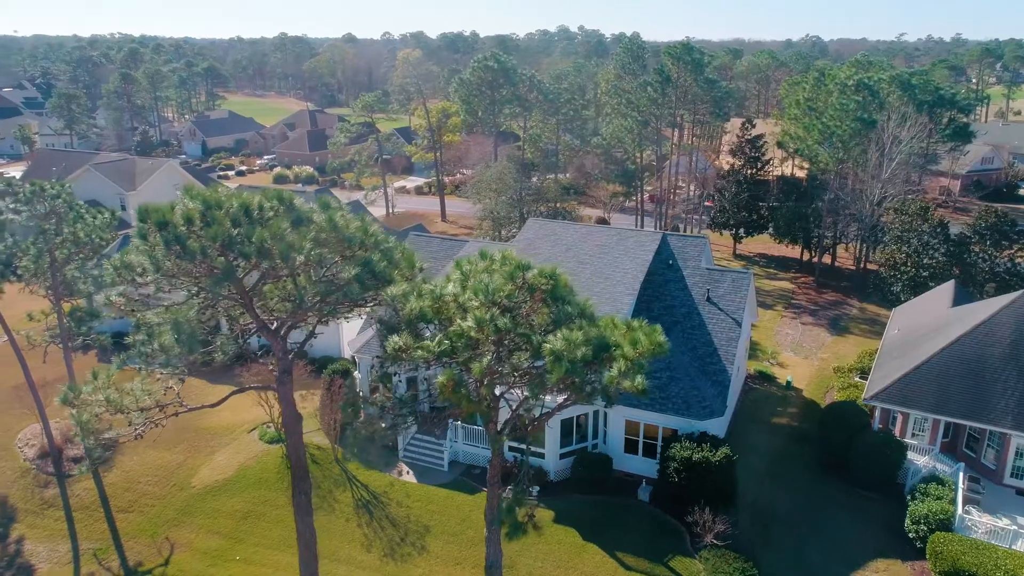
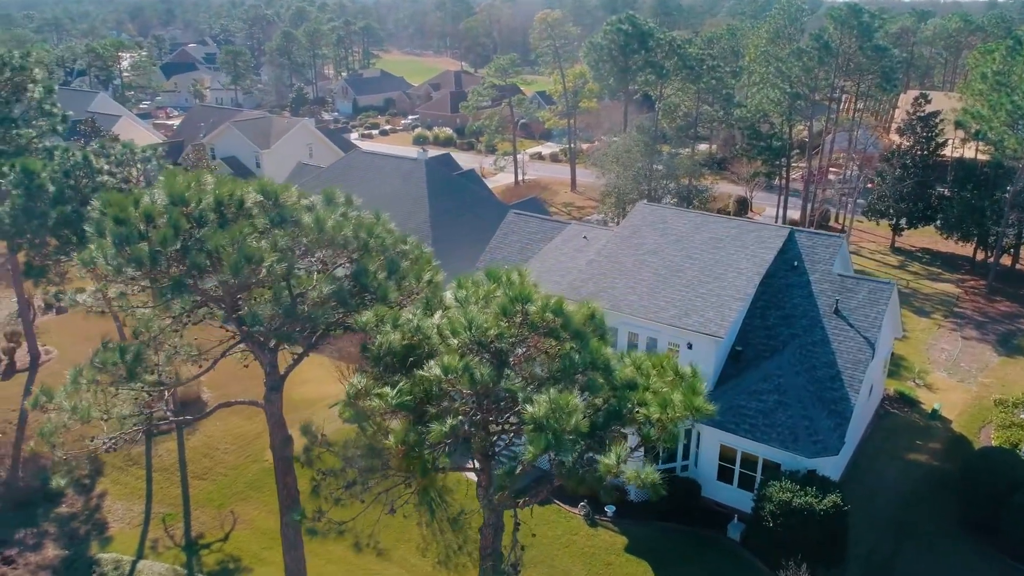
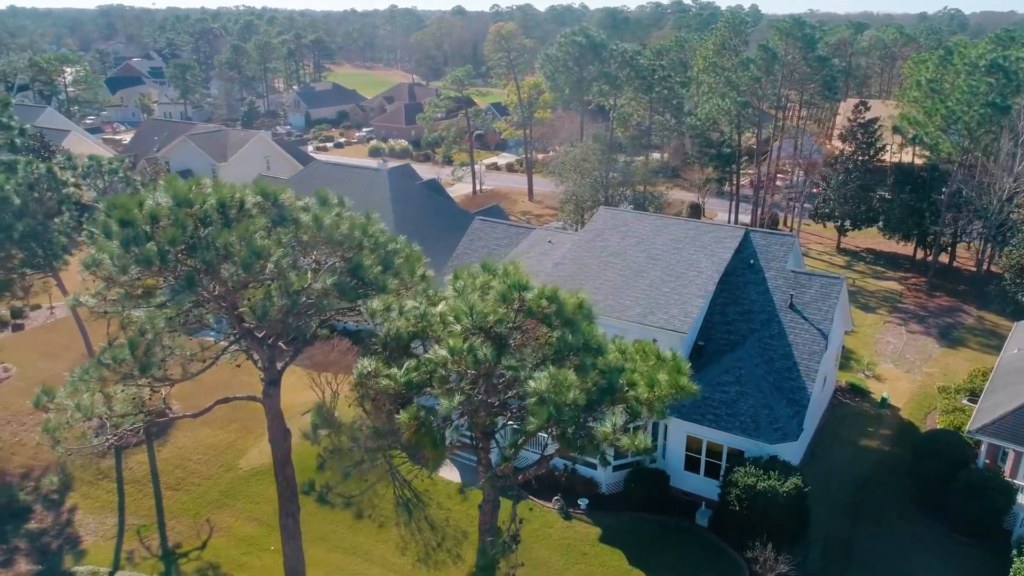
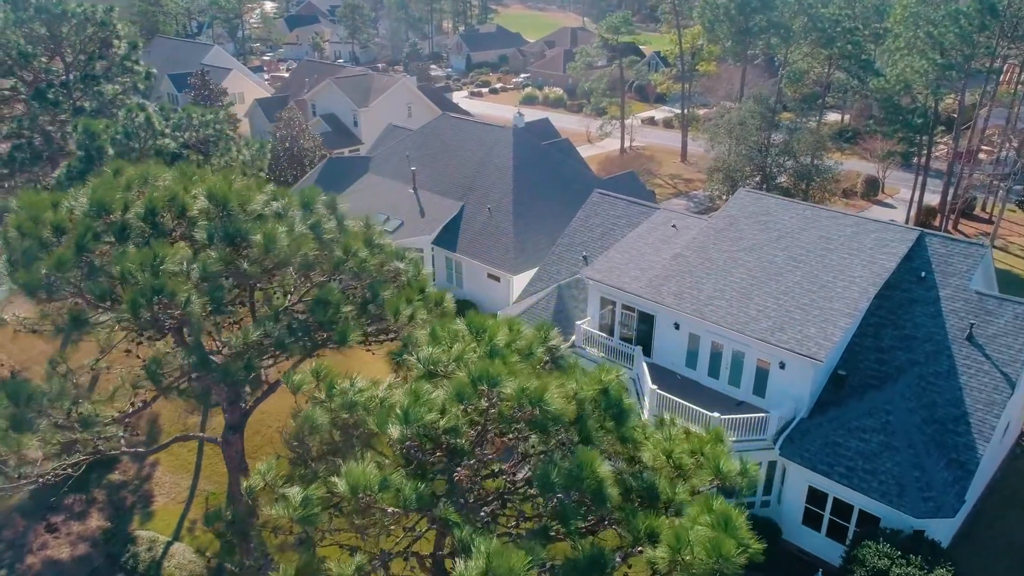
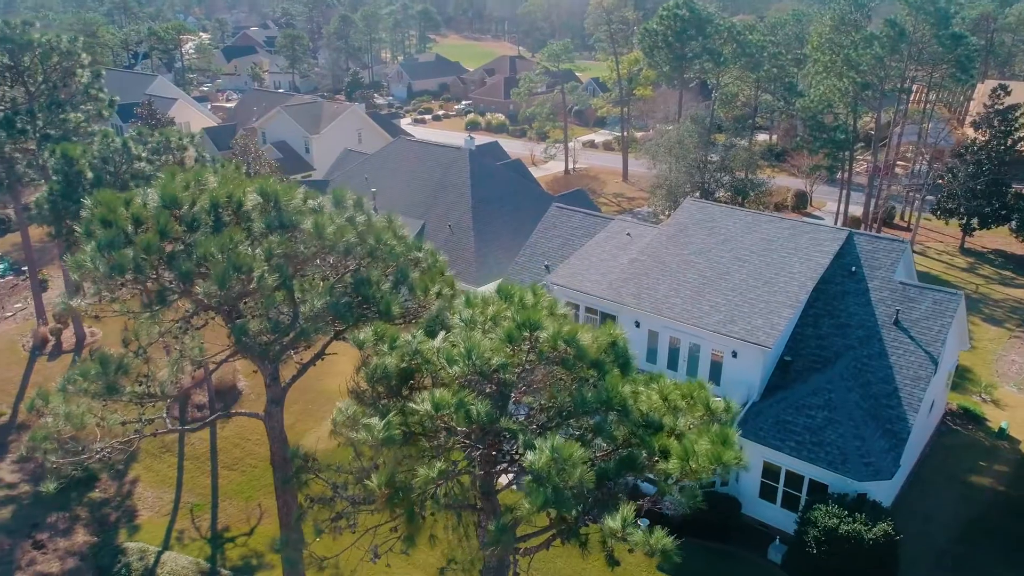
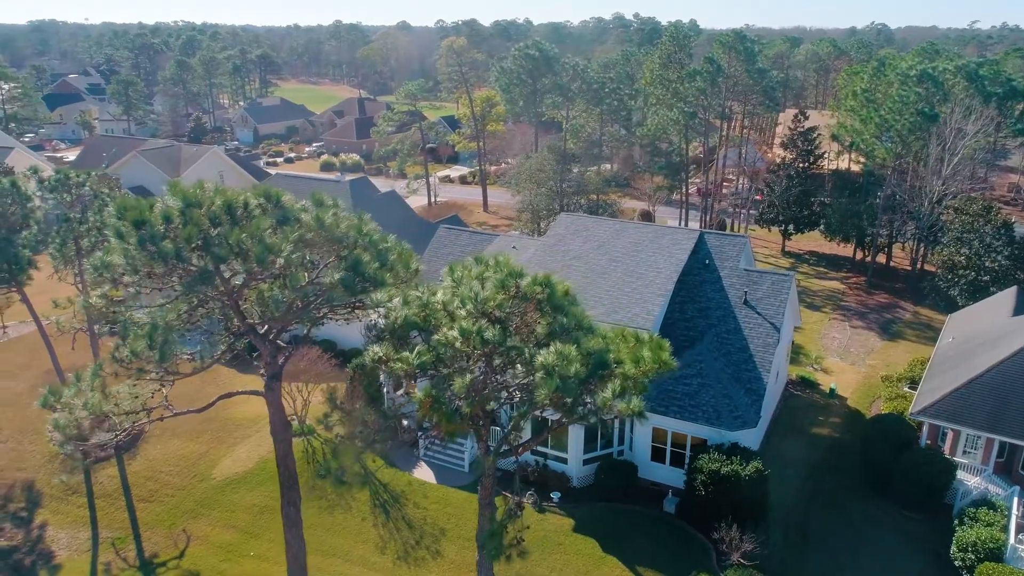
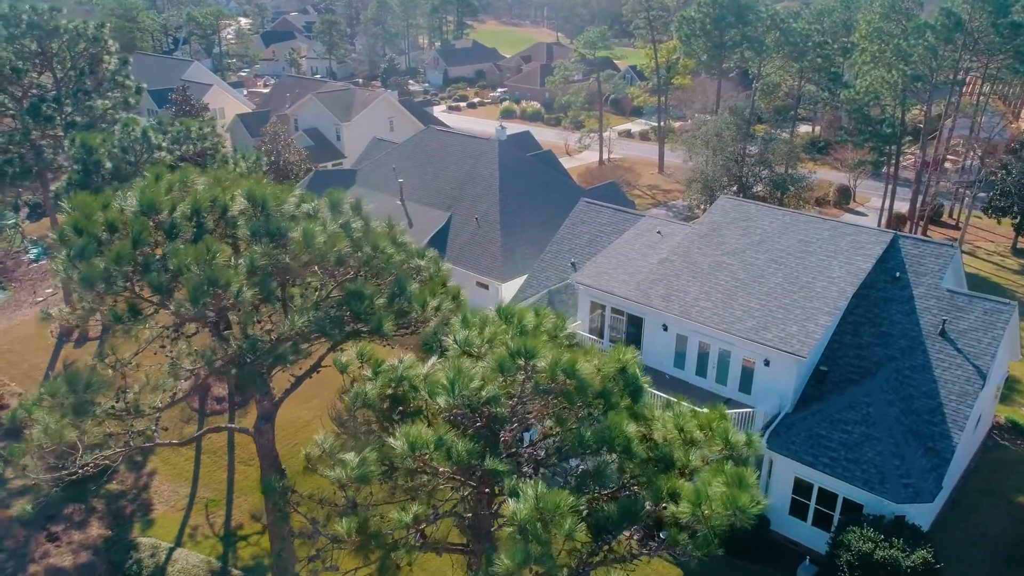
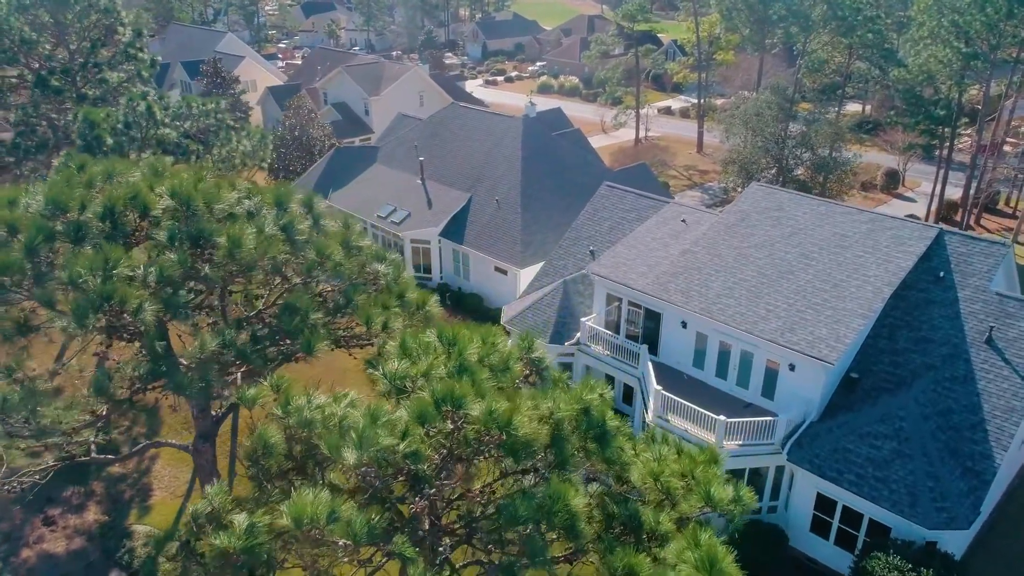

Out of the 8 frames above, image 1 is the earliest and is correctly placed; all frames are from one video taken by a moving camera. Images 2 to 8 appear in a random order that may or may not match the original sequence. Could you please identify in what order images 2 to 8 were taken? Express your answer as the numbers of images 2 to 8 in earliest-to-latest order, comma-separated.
6, 3, 2, 5, 7, 4, 8
